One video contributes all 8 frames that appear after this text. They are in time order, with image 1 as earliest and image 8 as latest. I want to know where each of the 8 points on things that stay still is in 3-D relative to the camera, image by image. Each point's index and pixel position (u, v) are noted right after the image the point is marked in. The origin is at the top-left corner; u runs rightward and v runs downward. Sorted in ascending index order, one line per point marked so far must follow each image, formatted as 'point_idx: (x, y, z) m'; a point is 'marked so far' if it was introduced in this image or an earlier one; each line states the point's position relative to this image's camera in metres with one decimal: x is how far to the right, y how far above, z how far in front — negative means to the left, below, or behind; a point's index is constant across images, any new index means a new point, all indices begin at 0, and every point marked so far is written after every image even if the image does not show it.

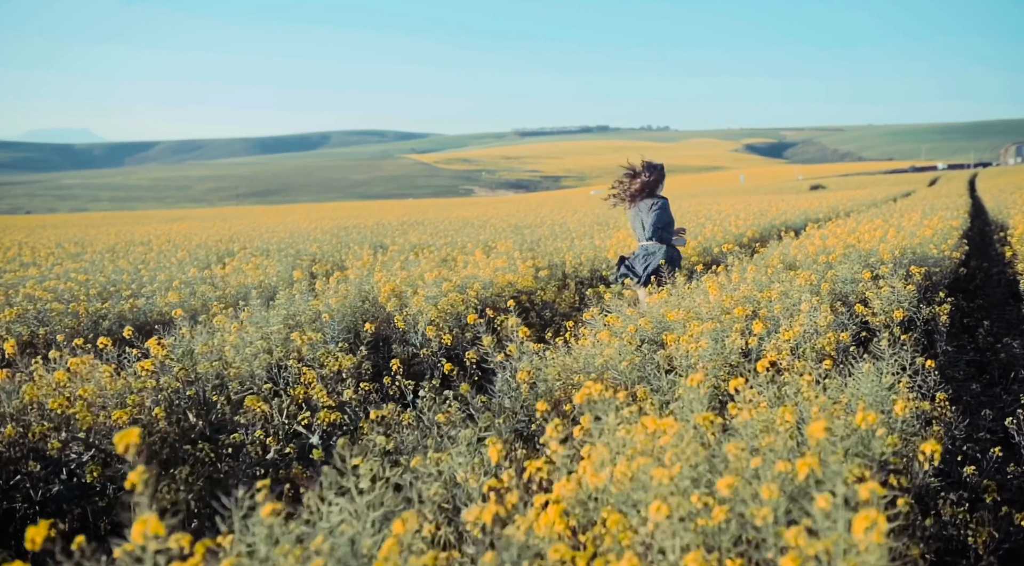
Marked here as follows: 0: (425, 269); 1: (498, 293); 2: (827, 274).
0: (-1.1, +0.2, +9.1) m
1: (-0.2, -0.1, +8.3) m
2: (+3.0, +0.1, +7.1) m
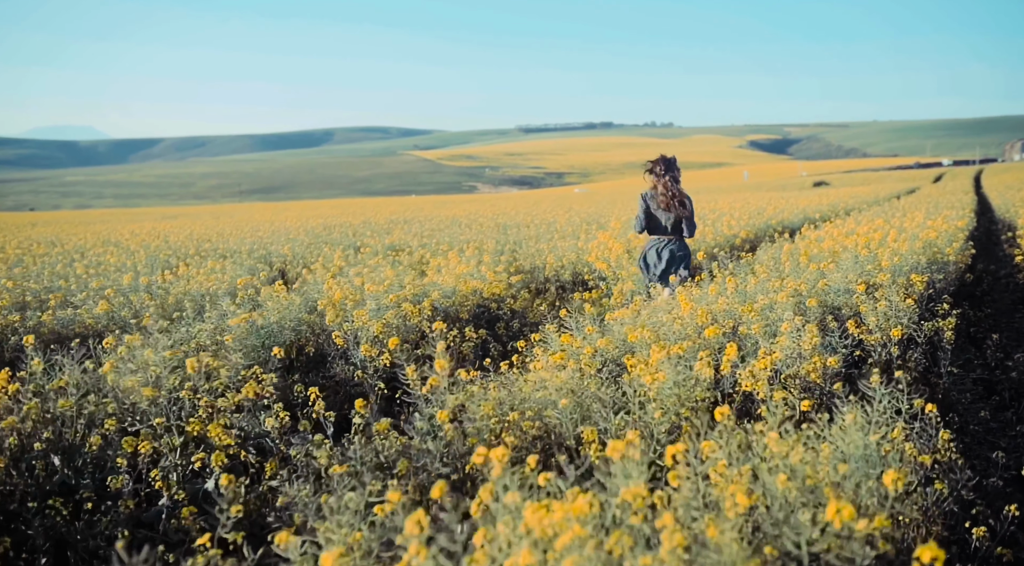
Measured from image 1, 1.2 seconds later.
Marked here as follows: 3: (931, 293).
0: (-1.5, +0.1, +8.4) m
1: (-0.5, -0.2, +7.6) m
2: (+2.7, 0.0, +6.4) m
3: (+3.9, -0.1, +6.9) m
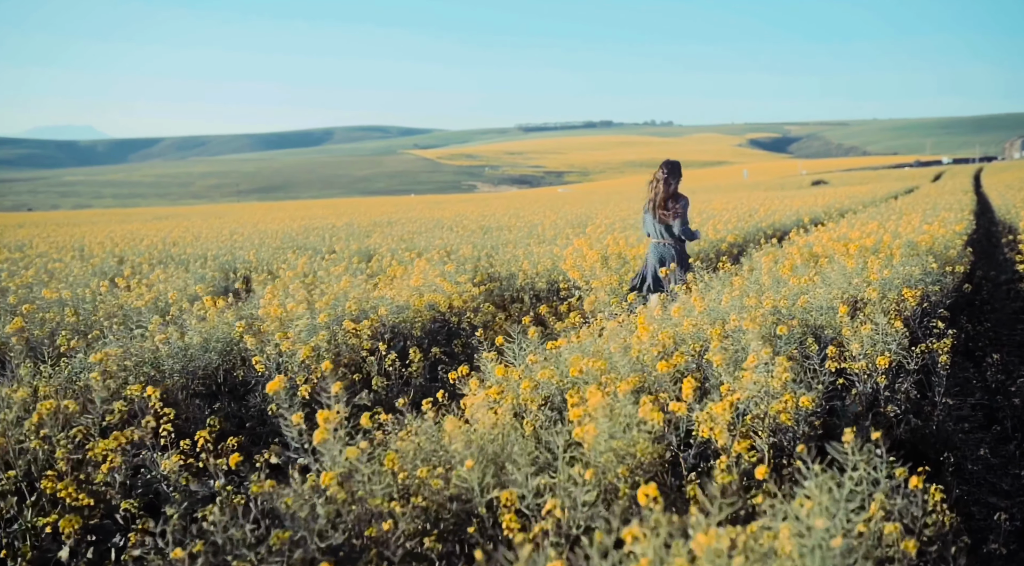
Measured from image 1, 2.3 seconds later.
0: (-1.9, 0.0, +7.8) m
1: (-0.9, -0.3, +7.0) m
2: (+2.3, -0.1, +5.8) m
3: (+3.5, -0.2, +6.3) m
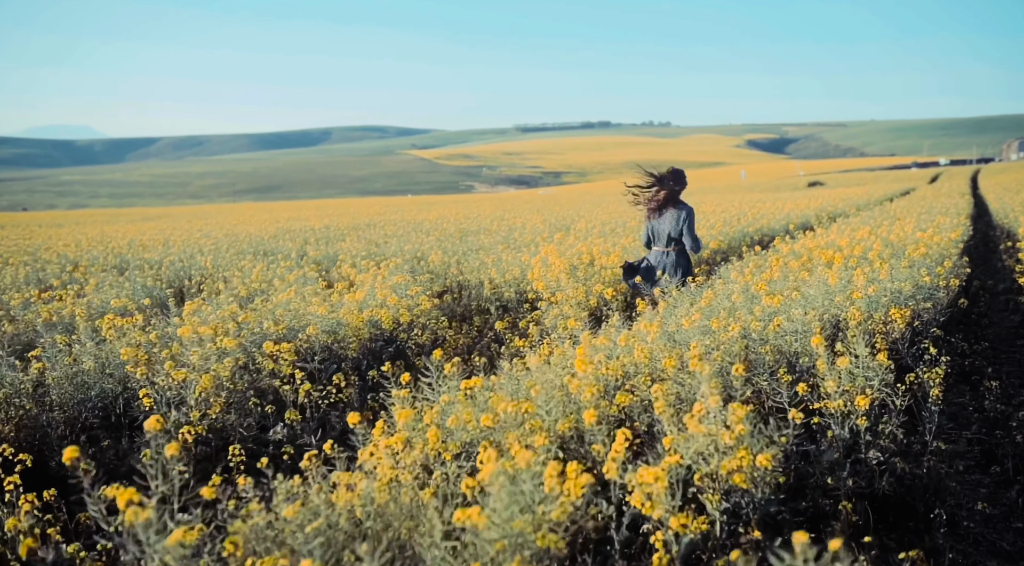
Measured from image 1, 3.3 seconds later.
0: (-2.3, -0.2, +7.1) m
1: (-1.4, -0.4, +6.3) m
2: (+1.8, -0.3, +5.1) m
3: (+3.1, -0.4, +5.6) m
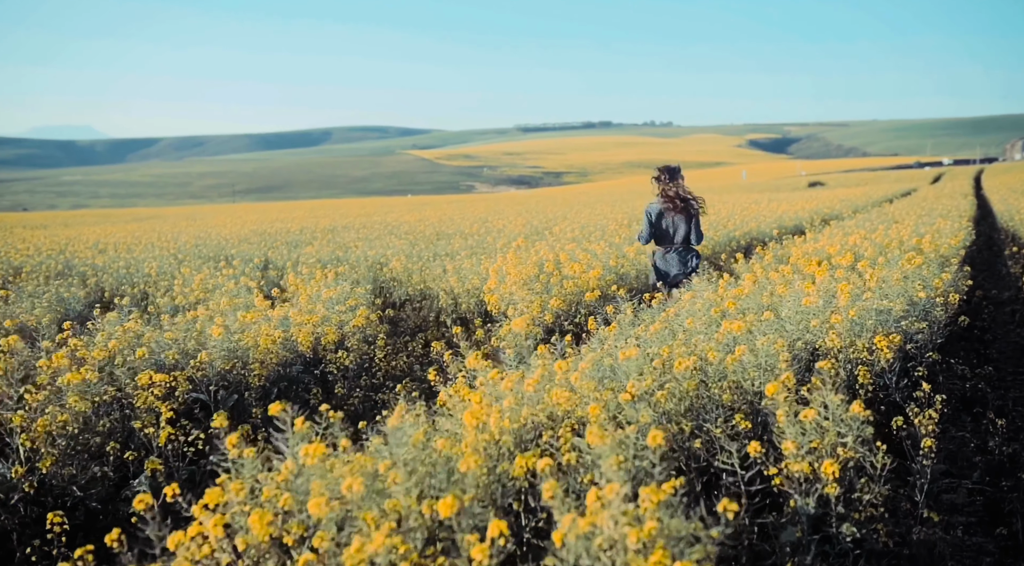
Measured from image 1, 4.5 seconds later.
0: (-2.8, -0.3, +6.3) m
1: (-1.9, -0.6, +5.5) m
2: (+1.3, -0.4, +4.3) m
3: (+2.6, -0.5, +4.8) m
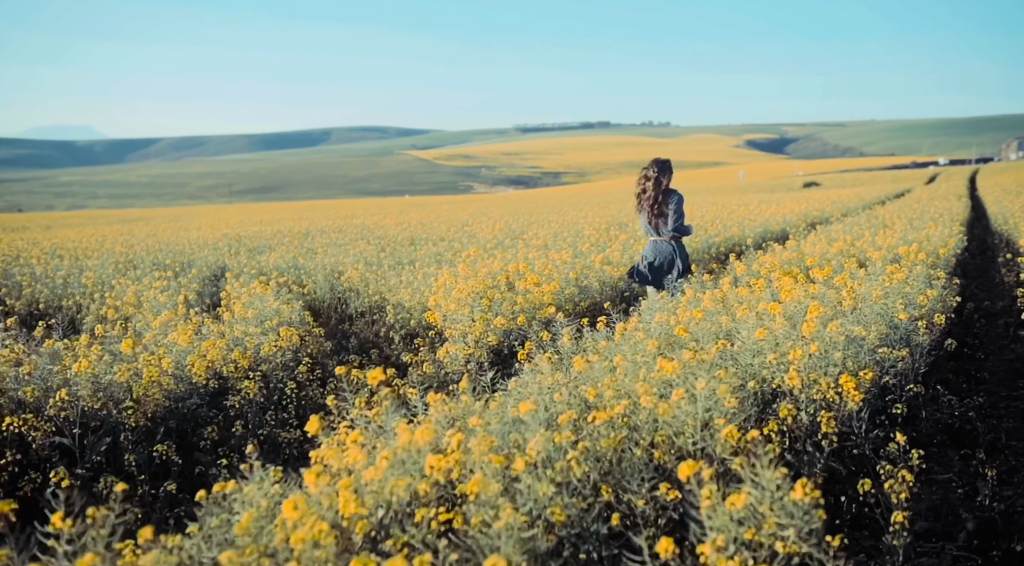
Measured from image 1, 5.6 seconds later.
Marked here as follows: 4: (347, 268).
0: (-3.4, -0.4, +5.6) m
1: (-2.4, -0.7, +4.8) m
2: (+0.8, -0.5, +3.6) m
3: (+2.0, -0.6, +4.1) m
4: (-2.6, +0.2, +11.5) m
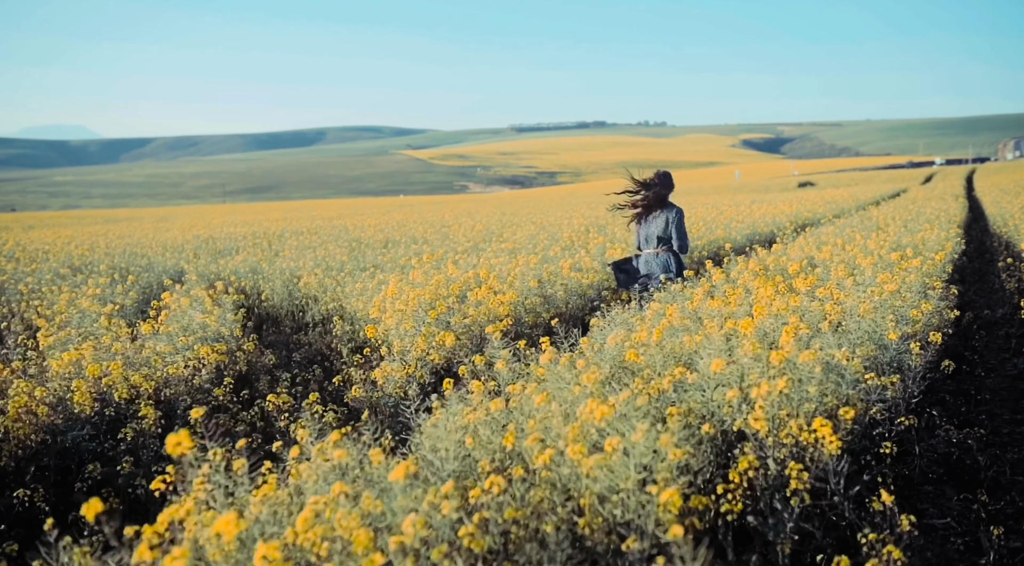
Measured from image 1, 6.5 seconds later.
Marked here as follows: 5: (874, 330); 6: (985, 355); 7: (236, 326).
0: (-3.8, -0.5, +4.9) m
1: (-2.8, -0.8, +4.1) m
2: (+0.4, -0.6, +2.9) m
3: (+1.6, -0.7, +3.5) m
4: (-3.0, +0.2, +10.8) m
5: (+2.3, -0.3, +4.7) m
6: (+4.4, -0.7, +6.8) m
7: (-2.6, -0.4, +6.9) m
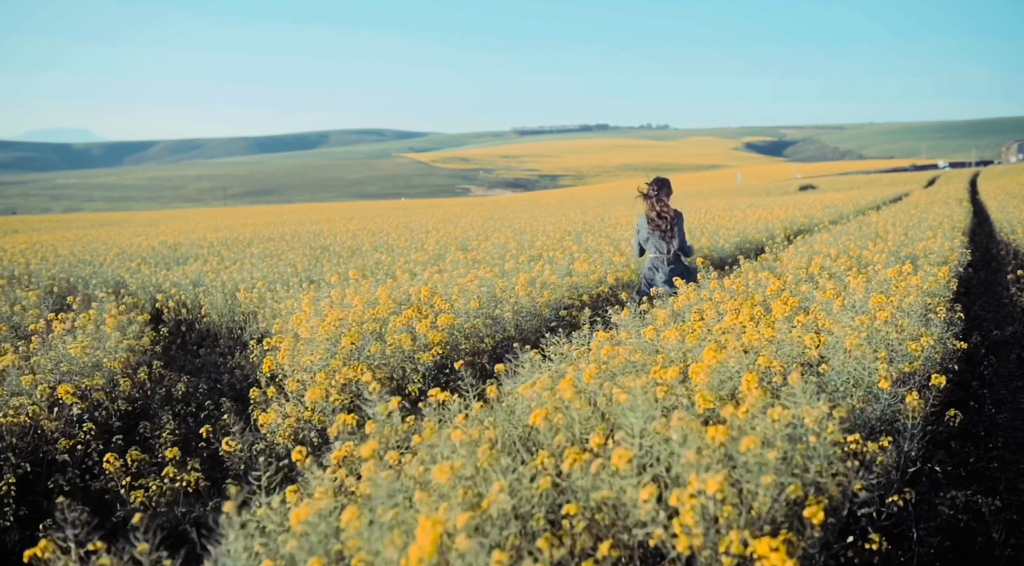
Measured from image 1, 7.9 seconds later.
0: (-4.3, -0.7, +4.0) m
1: (-3.4, -1.0, +3.2) m
2: (-0.2, -0.8, +2.0) m
3: (+1.1, -0.9, +2.5) m
4: (-3.6, 0.0, +9.9) m
5: (+1.8, -0.5, +3.7) m
6: (+3.9, -0.9, +5.9) m
7: (-3.1, -0.6, +5.9) m
